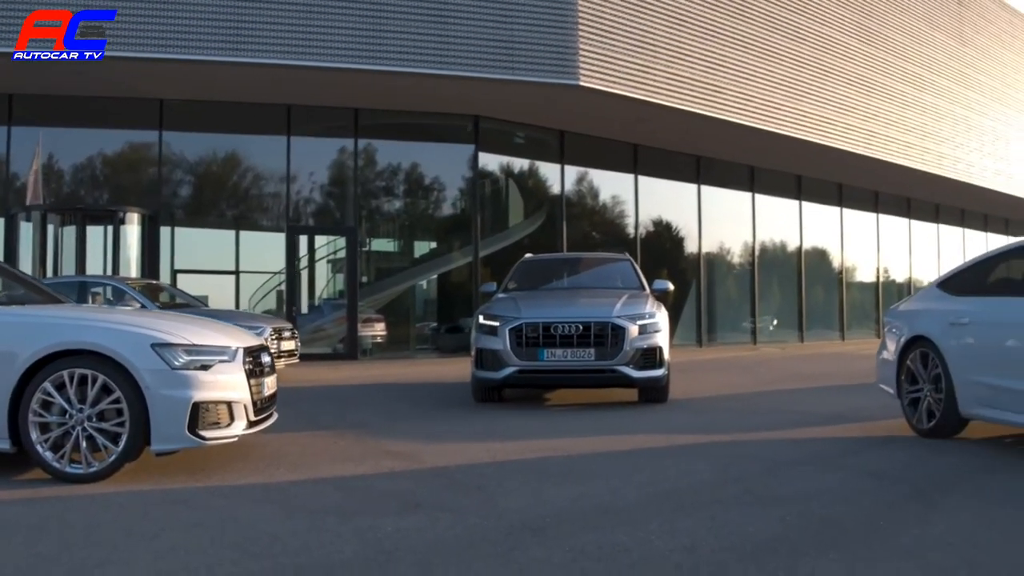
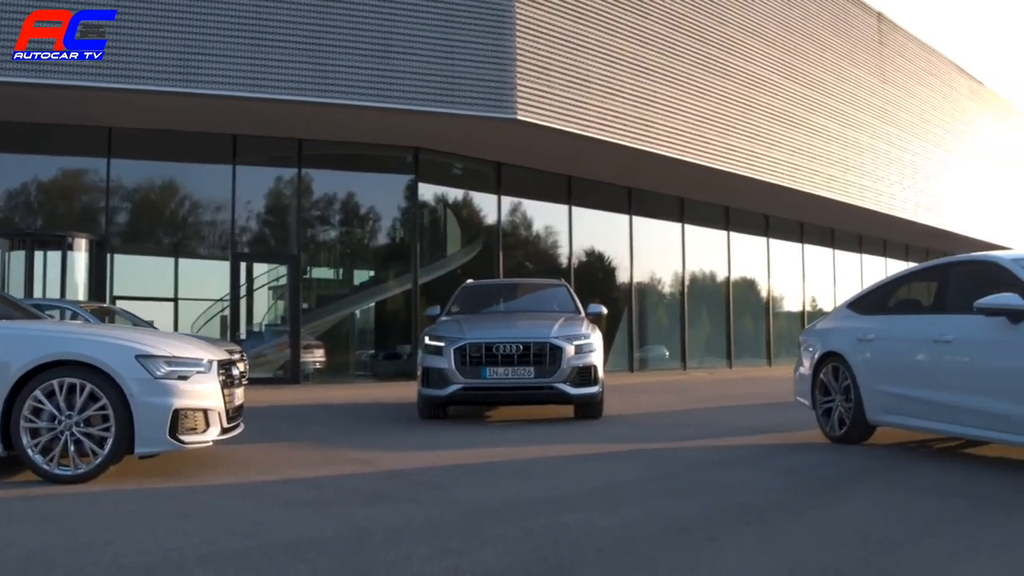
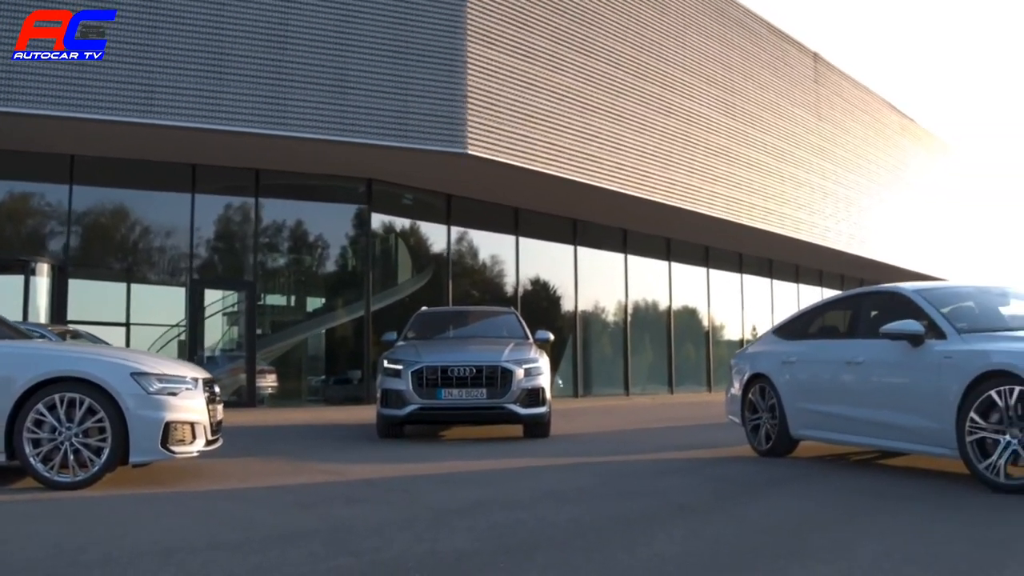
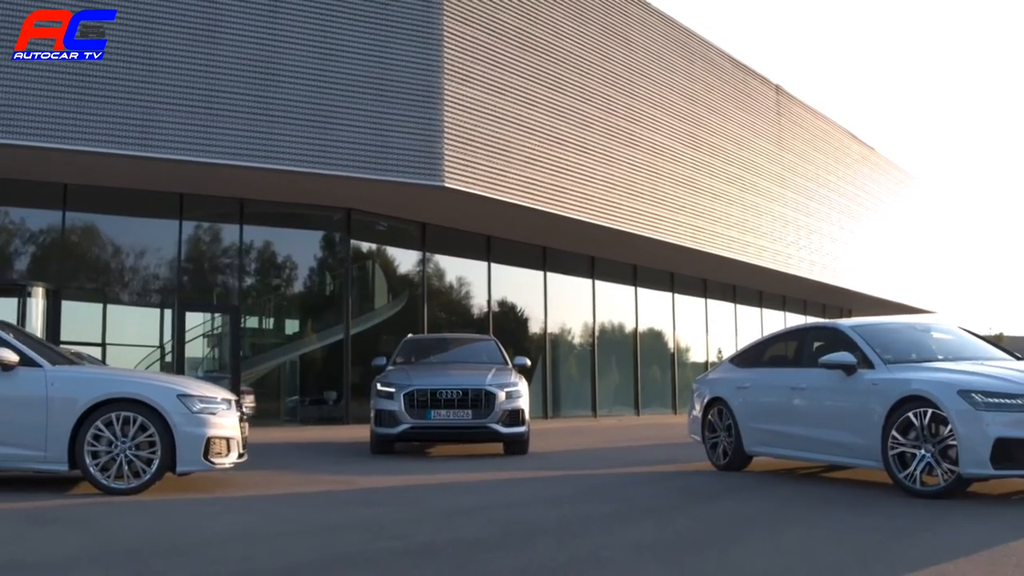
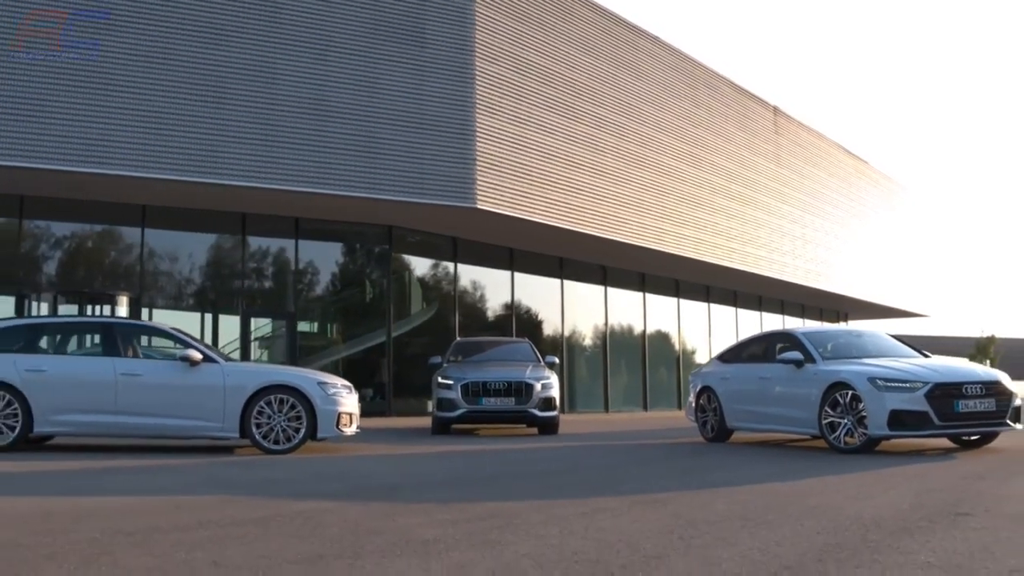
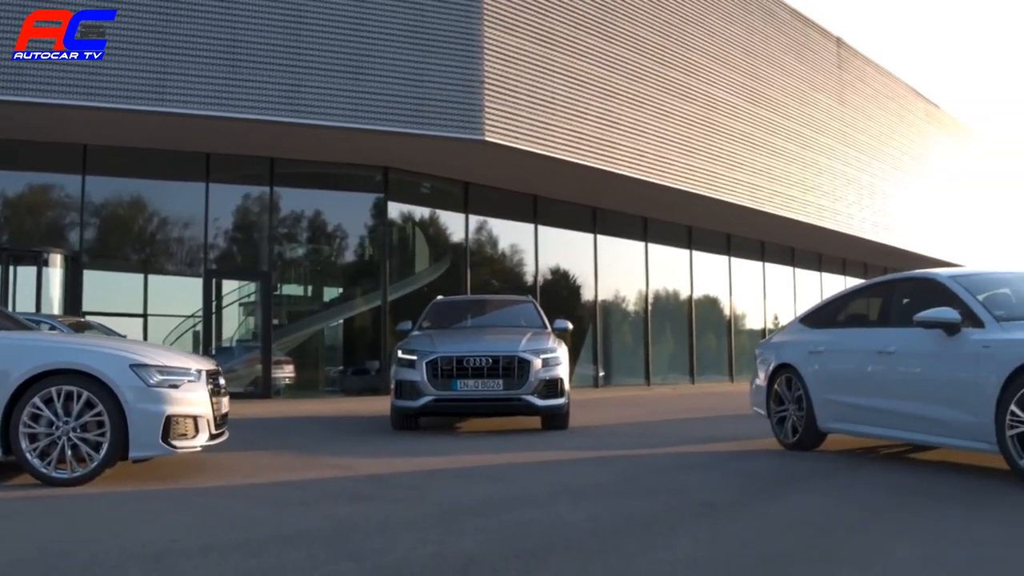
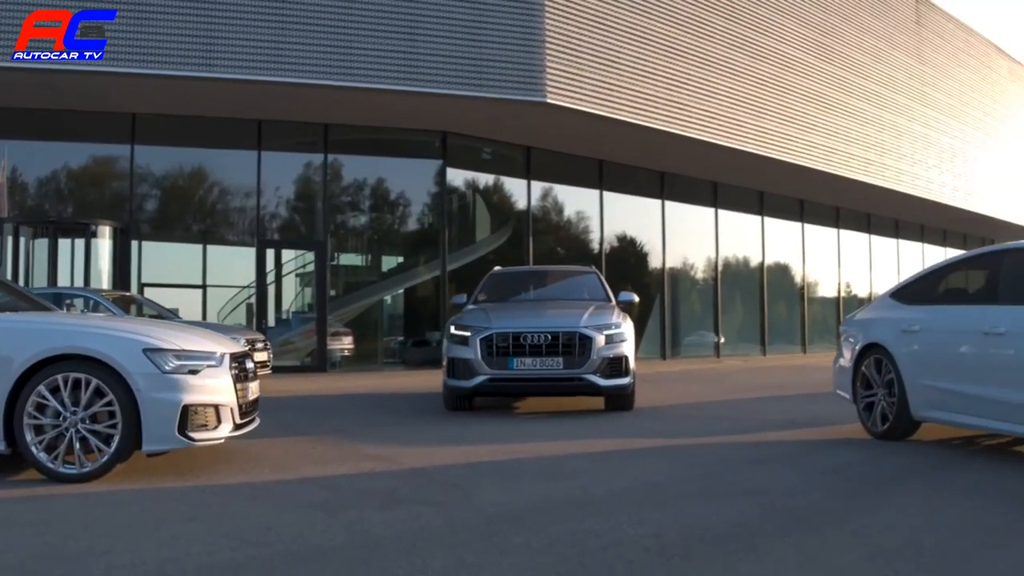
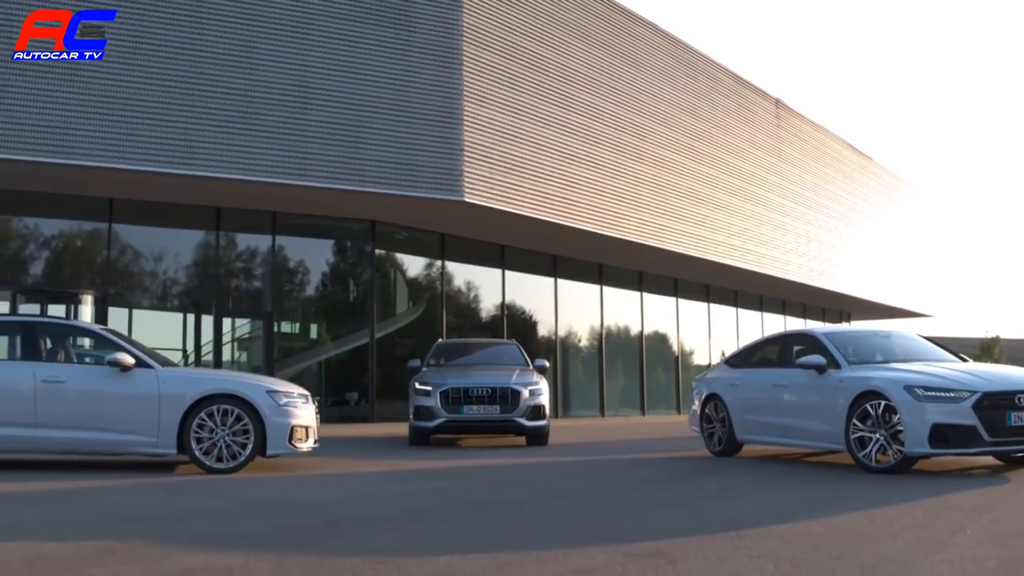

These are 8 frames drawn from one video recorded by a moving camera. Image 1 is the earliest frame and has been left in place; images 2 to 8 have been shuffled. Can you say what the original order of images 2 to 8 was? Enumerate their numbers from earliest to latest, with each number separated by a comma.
7, 2, 6, 3, 4, 8, 5
